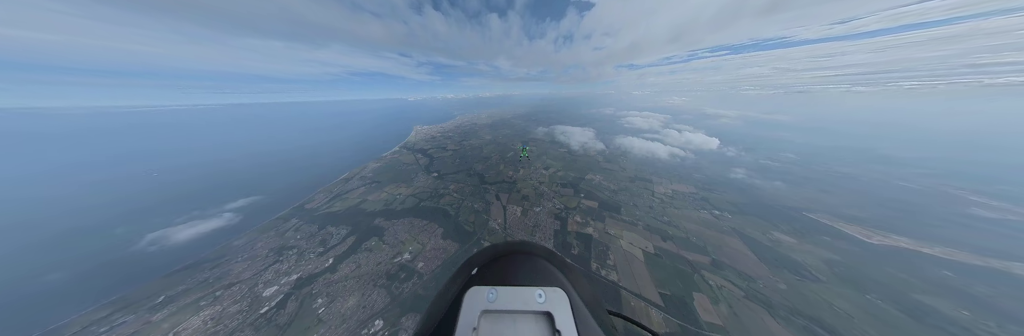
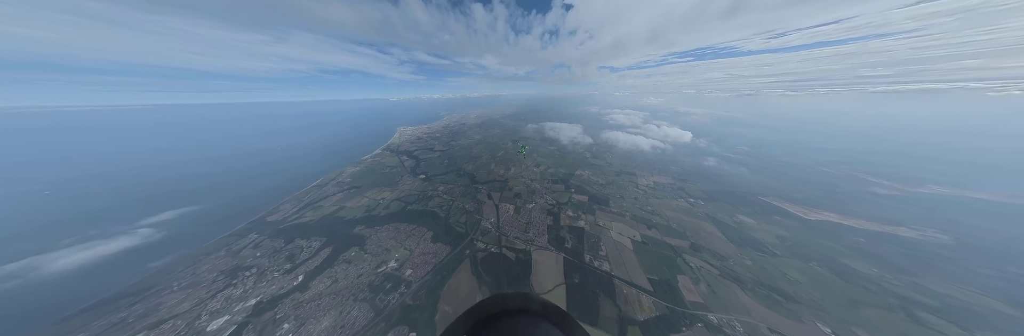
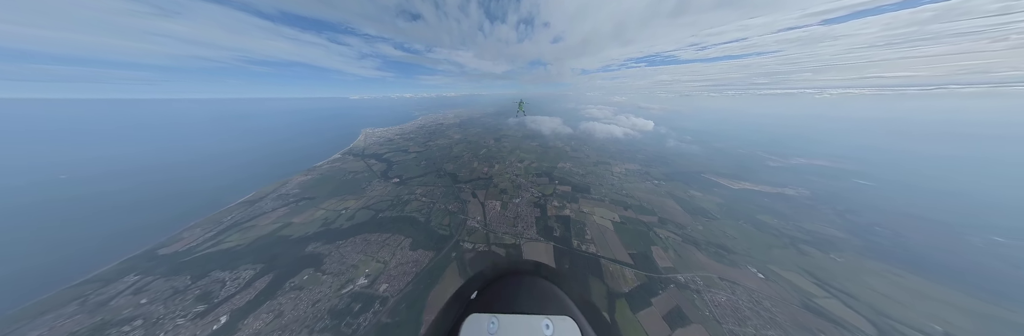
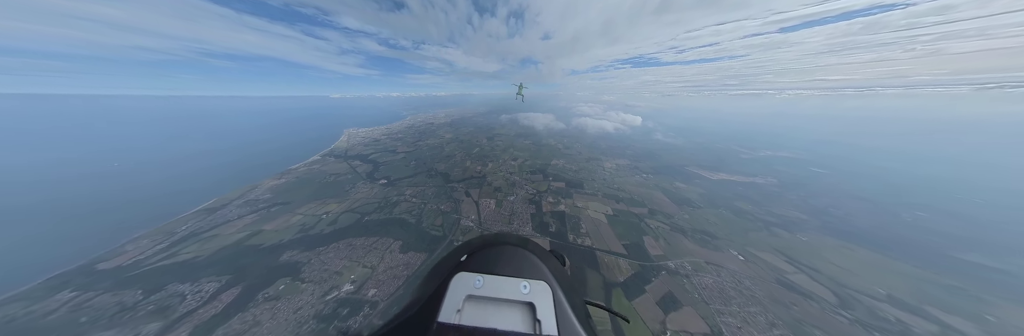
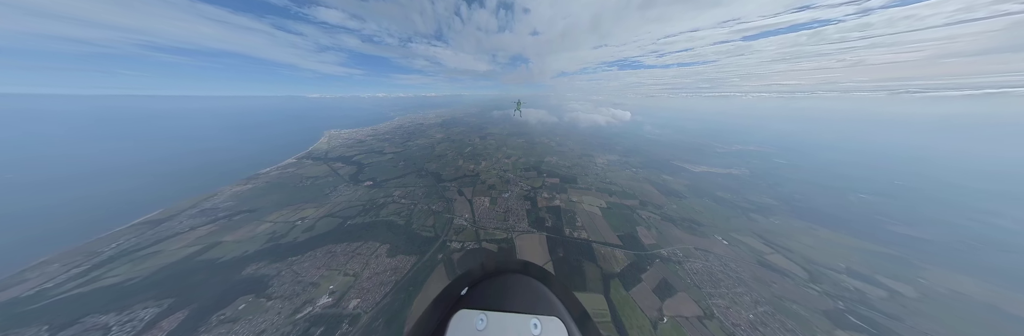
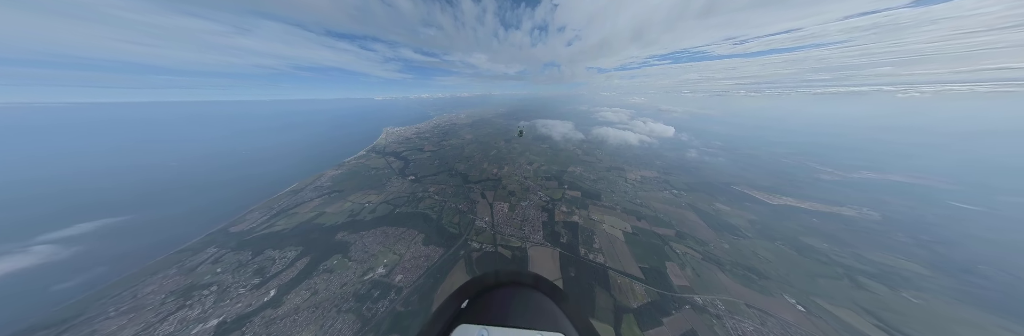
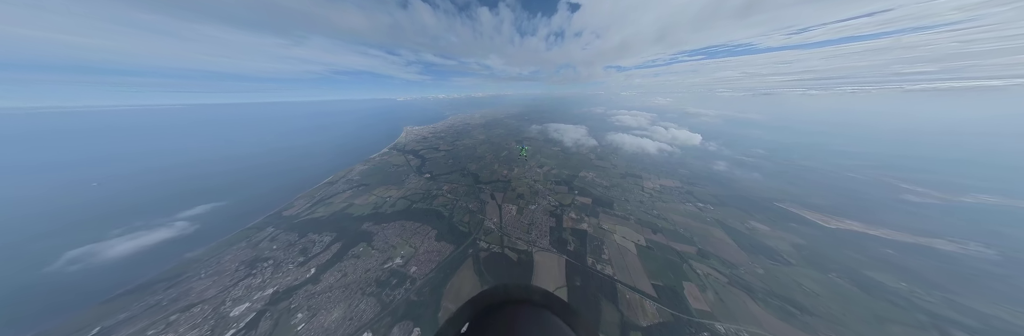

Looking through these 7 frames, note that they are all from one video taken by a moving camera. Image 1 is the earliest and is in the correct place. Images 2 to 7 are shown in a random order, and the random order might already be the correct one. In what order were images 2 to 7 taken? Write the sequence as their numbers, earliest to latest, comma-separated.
7, 2, 6, 3, 4, 5
